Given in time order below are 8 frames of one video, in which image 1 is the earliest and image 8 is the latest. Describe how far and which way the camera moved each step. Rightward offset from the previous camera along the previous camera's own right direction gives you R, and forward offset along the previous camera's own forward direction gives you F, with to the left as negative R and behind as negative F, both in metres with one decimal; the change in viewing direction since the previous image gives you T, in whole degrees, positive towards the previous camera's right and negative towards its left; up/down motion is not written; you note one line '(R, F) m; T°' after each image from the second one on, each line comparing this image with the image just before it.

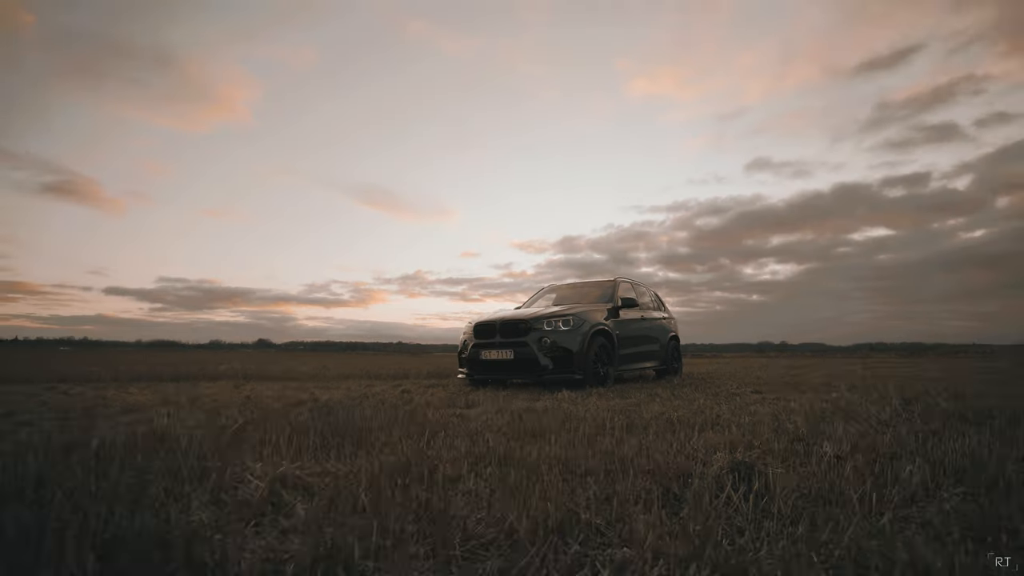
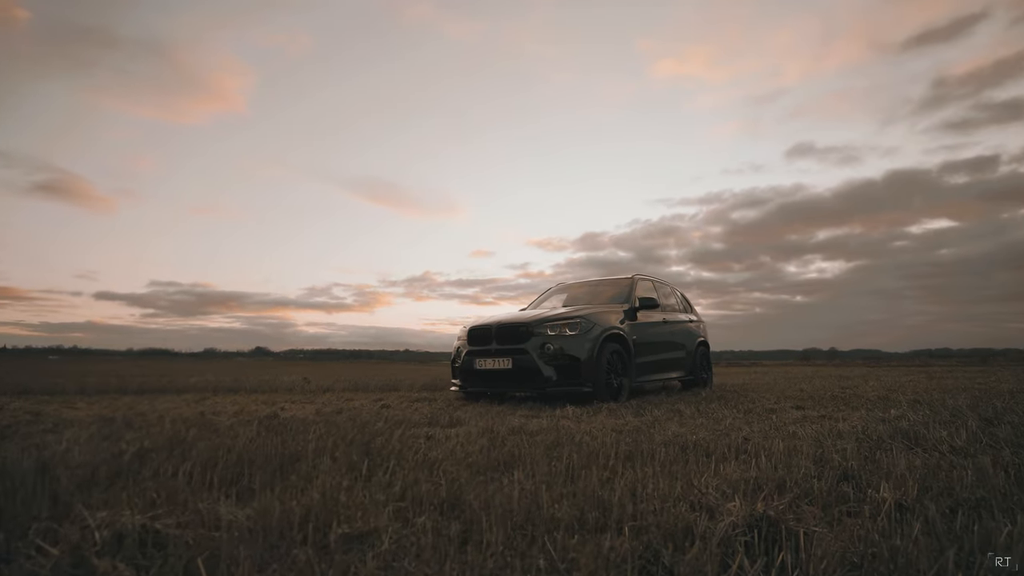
(+0.5, +1.0) m; -4°
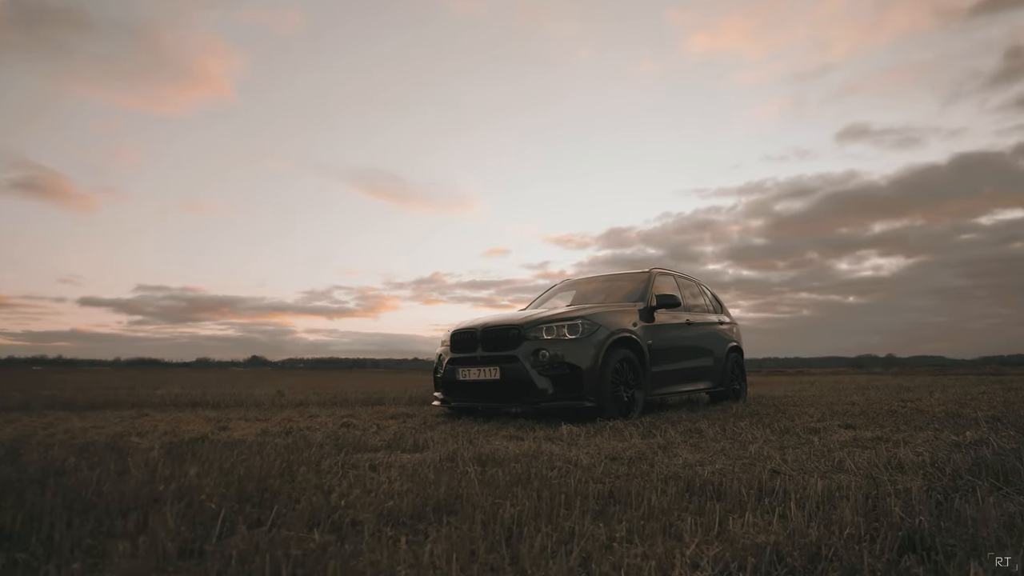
(+0.5, +1.0) m; -4°
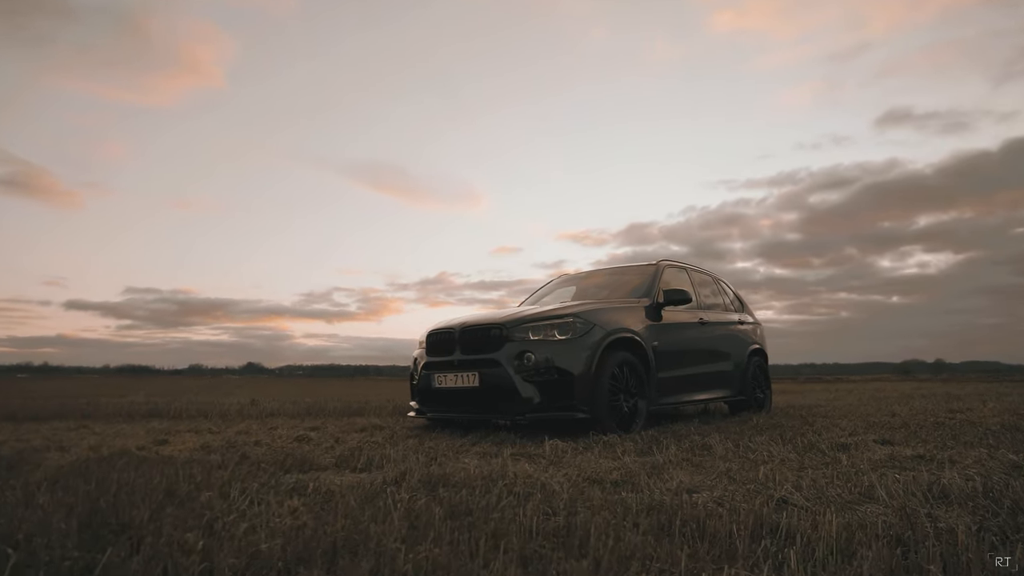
(+0.4, +0.7) m; -3°
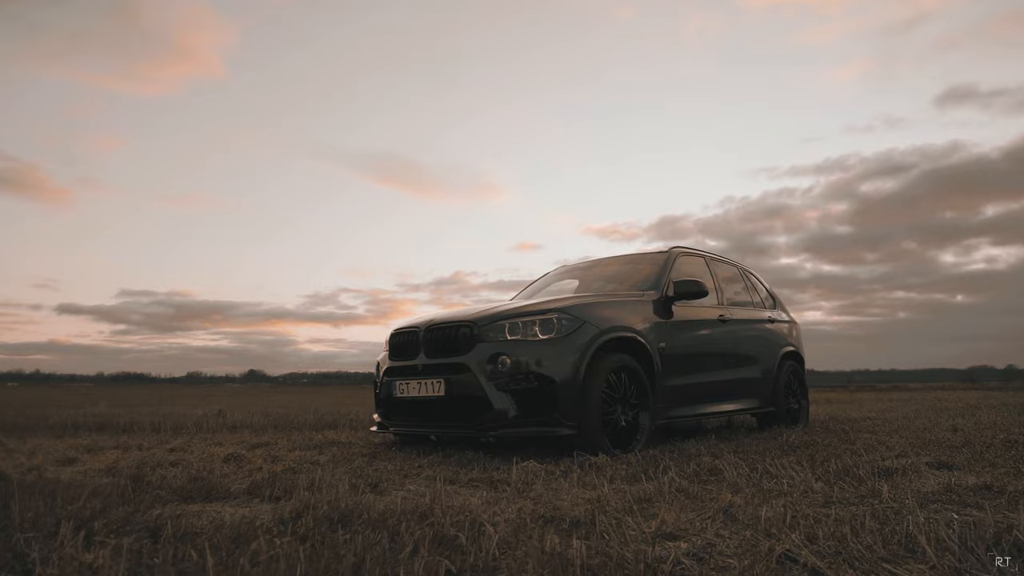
(+0.5, +0.8) m; -4°
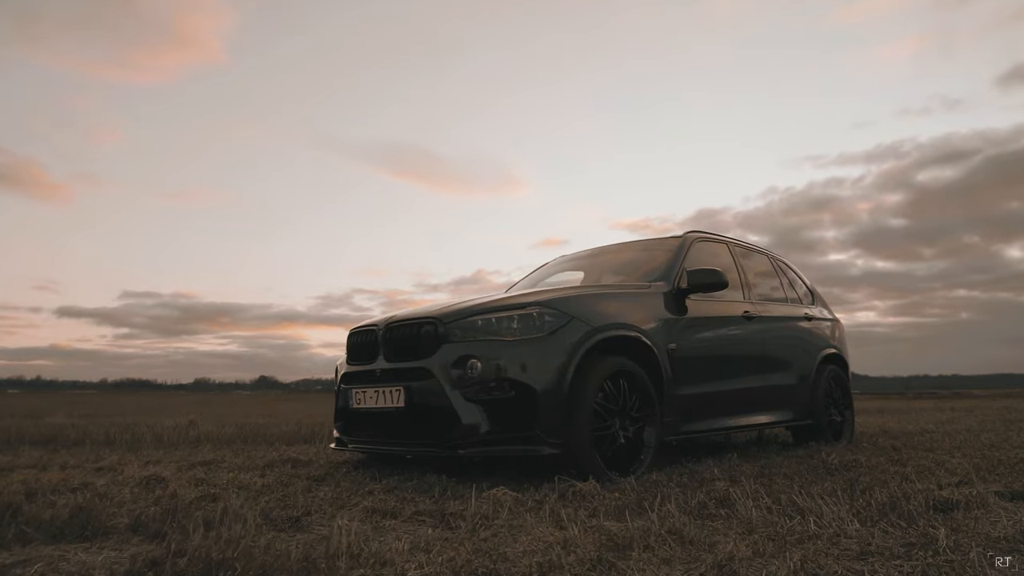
(+0.4, +0.7) m; -4°
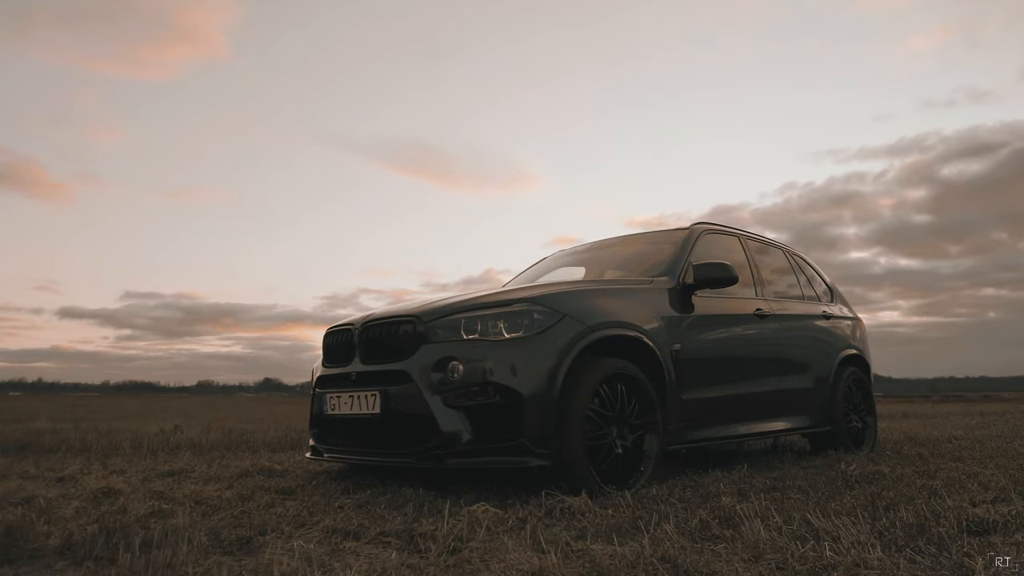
(+0.2, +0.3) m; -2°
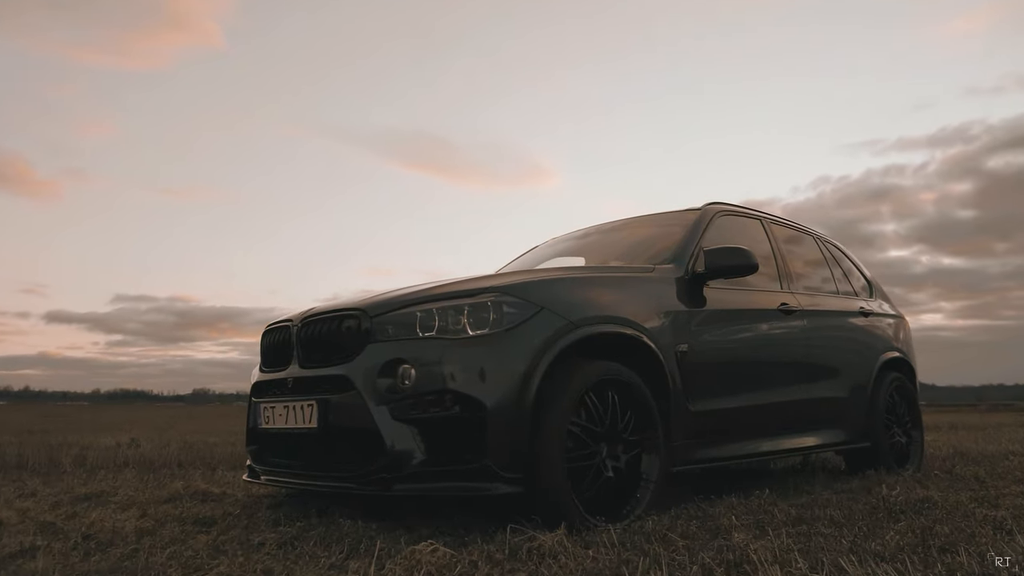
(+0.3, +0.6) m; -3°
